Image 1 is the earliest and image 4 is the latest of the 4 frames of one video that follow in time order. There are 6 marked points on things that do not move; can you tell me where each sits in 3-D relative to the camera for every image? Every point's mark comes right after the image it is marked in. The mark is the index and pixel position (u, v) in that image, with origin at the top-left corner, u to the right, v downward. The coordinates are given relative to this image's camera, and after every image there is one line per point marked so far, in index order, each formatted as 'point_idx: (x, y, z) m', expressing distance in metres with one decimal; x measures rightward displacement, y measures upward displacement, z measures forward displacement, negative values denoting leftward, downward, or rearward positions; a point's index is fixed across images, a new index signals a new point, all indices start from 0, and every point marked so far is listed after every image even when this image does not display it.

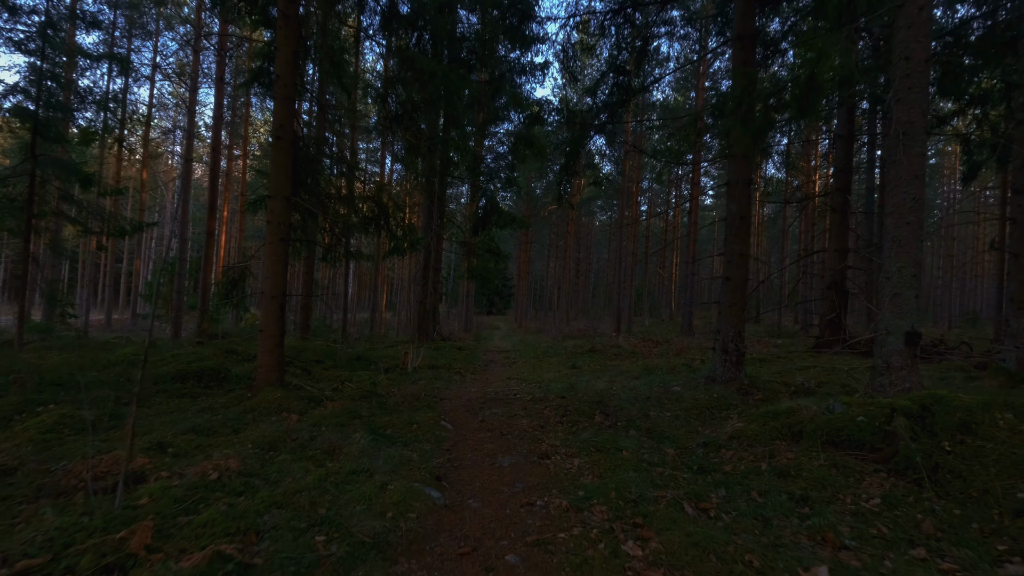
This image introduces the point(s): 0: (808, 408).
0: (+2.8, -1.1, +5.1) m
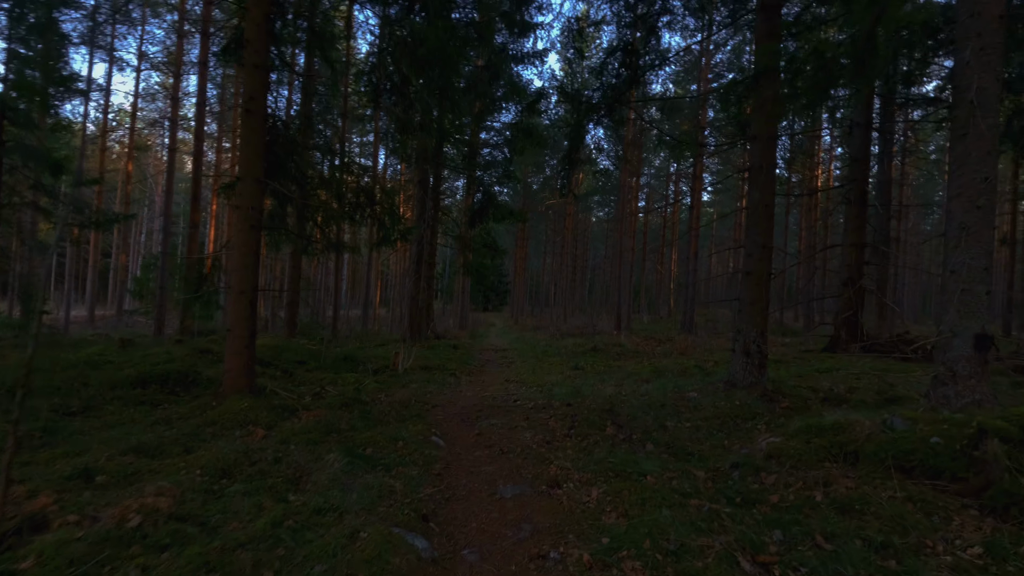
0: (+2.9, -1.1, +4.4) m
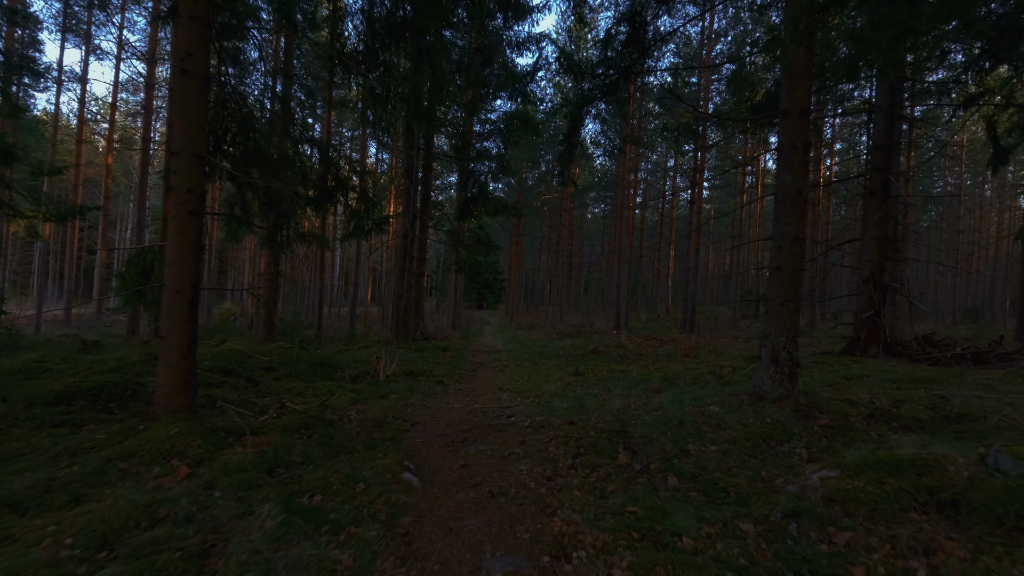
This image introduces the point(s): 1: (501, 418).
0: (+2.8, -1.1, +3.4) m
1: (-0.1, -1.5, +6.2) m
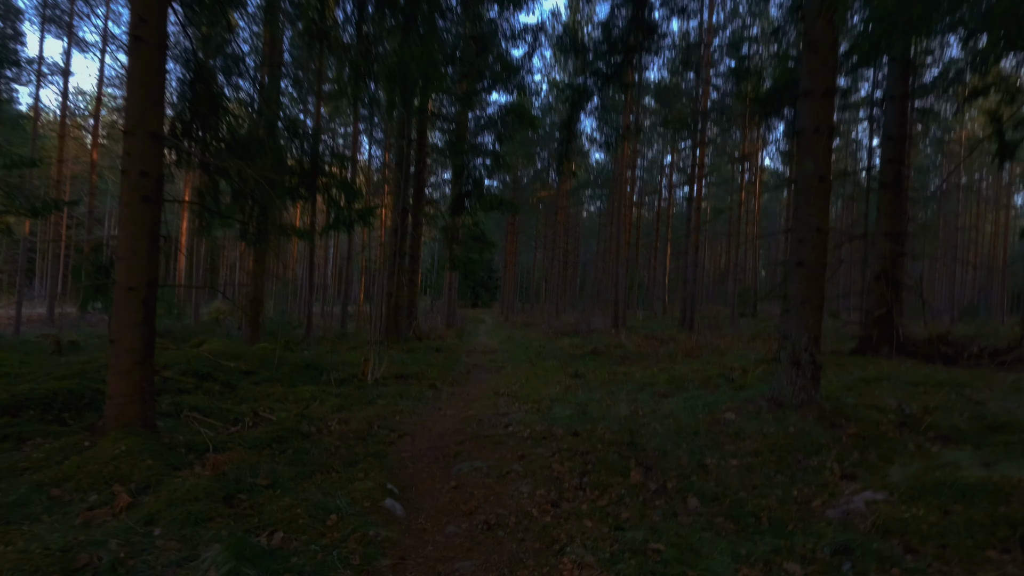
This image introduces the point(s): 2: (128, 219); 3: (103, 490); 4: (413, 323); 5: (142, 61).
0: (+2.8, -1.1, +2.9) m
1: (-0.1, -1.5, +5.6) m
2: (-3.0, +0.5, +4.3) m
3: (-2.5, -1.2, +3.3) m
4: (-2.9, -1.0, +15.8) m
5: (-3.0, +1.8, +4.3) m
